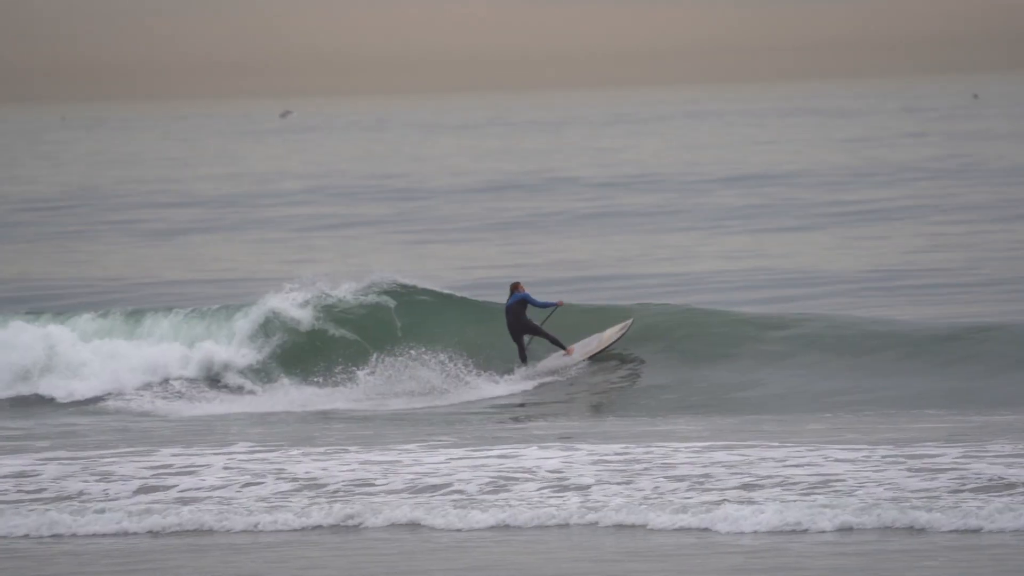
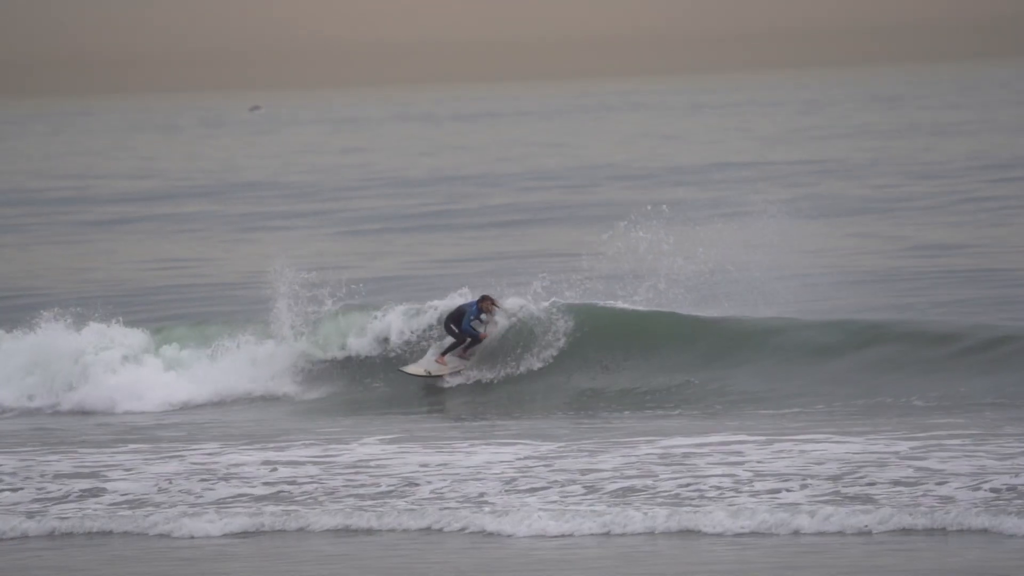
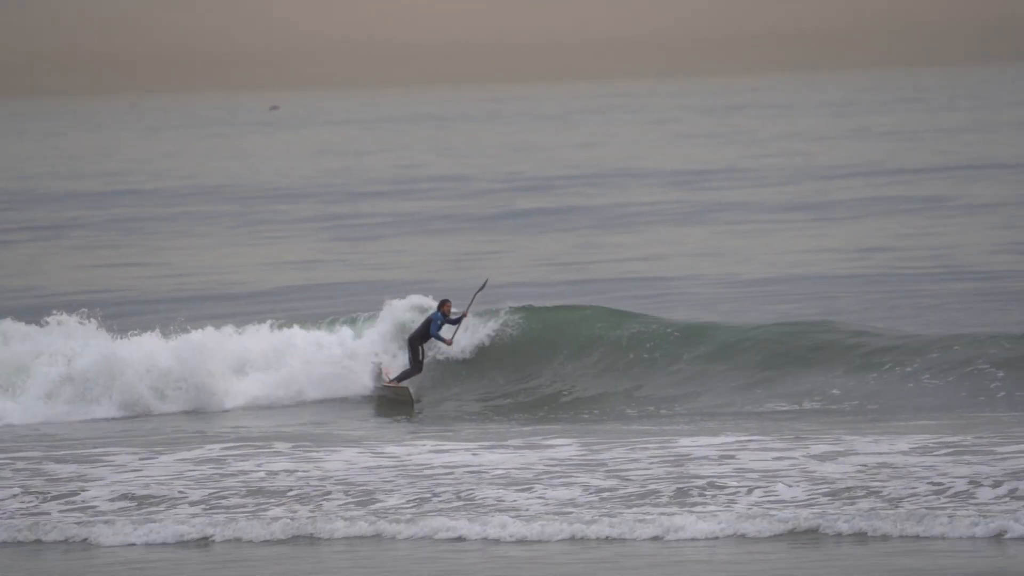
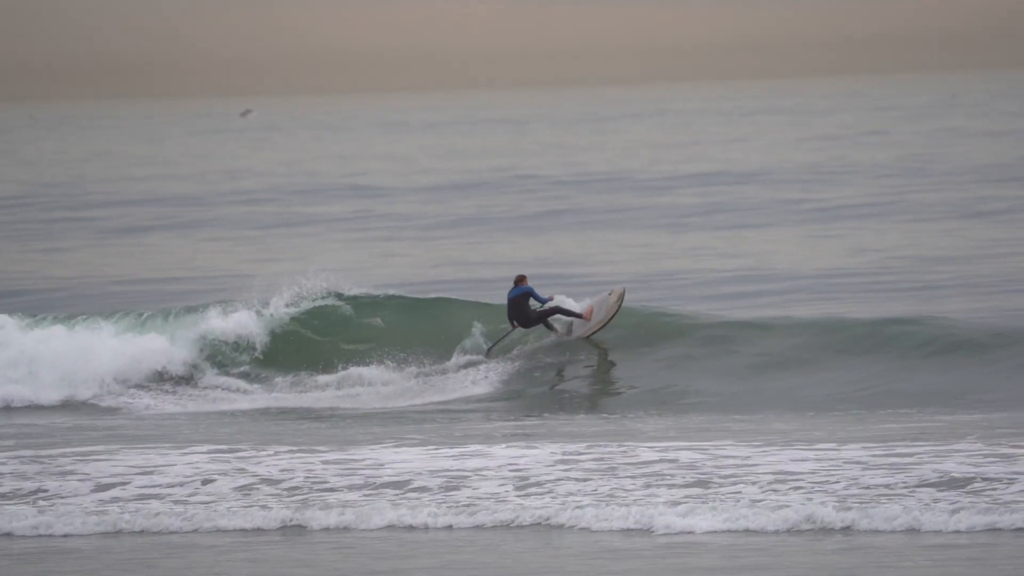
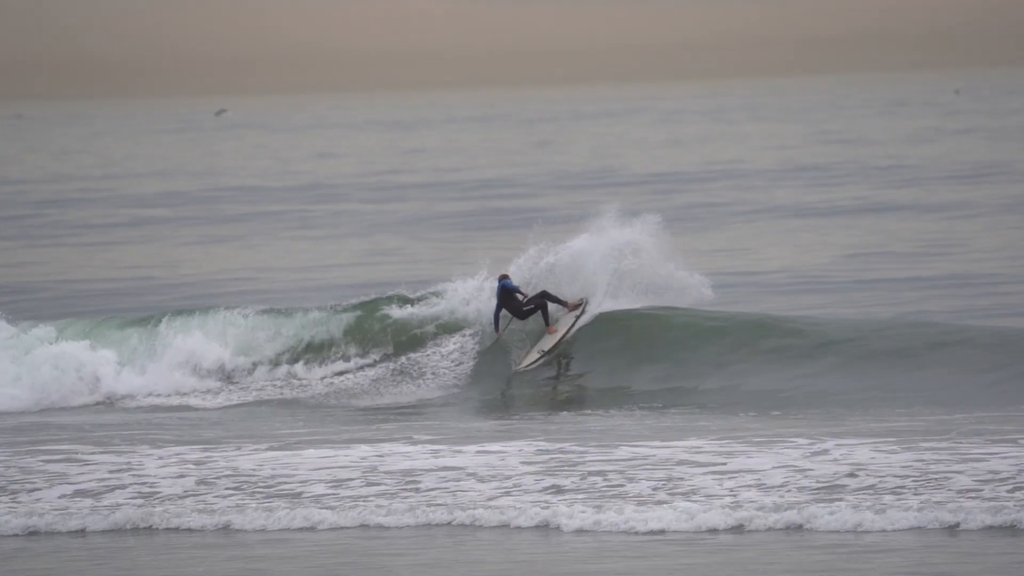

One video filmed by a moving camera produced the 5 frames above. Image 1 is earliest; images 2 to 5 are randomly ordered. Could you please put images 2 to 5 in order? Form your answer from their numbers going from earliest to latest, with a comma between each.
4, 5, 2, 3
